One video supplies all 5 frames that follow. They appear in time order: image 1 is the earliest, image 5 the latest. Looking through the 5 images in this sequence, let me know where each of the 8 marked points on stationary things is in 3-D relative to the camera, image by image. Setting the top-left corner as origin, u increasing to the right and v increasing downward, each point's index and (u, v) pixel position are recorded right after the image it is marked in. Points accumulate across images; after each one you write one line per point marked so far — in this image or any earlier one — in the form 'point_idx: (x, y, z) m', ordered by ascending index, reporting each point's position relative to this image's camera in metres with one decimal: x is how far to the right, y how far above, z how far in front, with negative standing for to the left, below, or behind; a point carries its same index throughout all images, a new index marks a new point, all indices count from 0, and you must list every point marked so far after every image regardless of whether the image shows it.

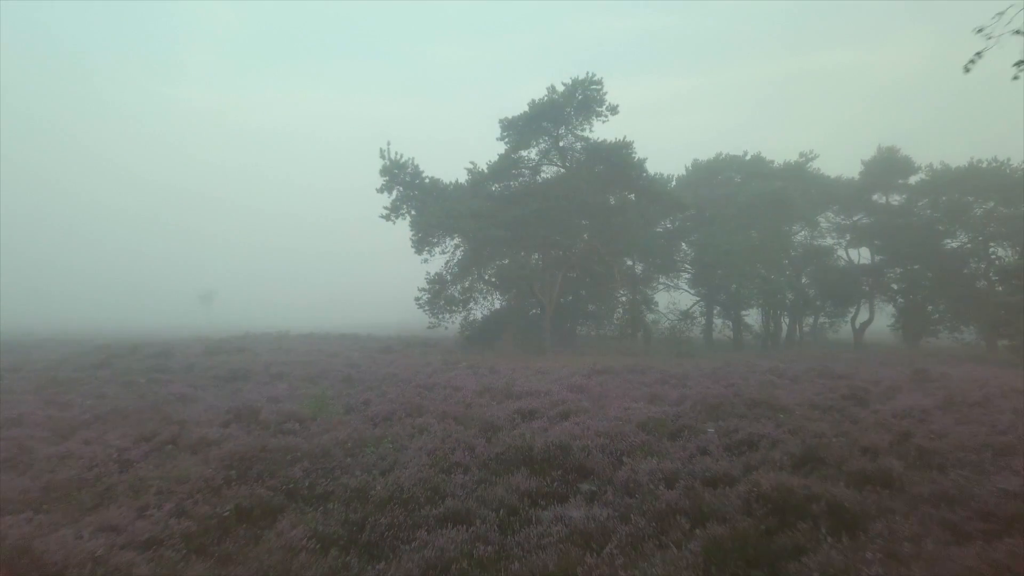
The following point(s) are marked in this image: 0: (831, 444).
0: (+4.7, -2.3, +6.9) m
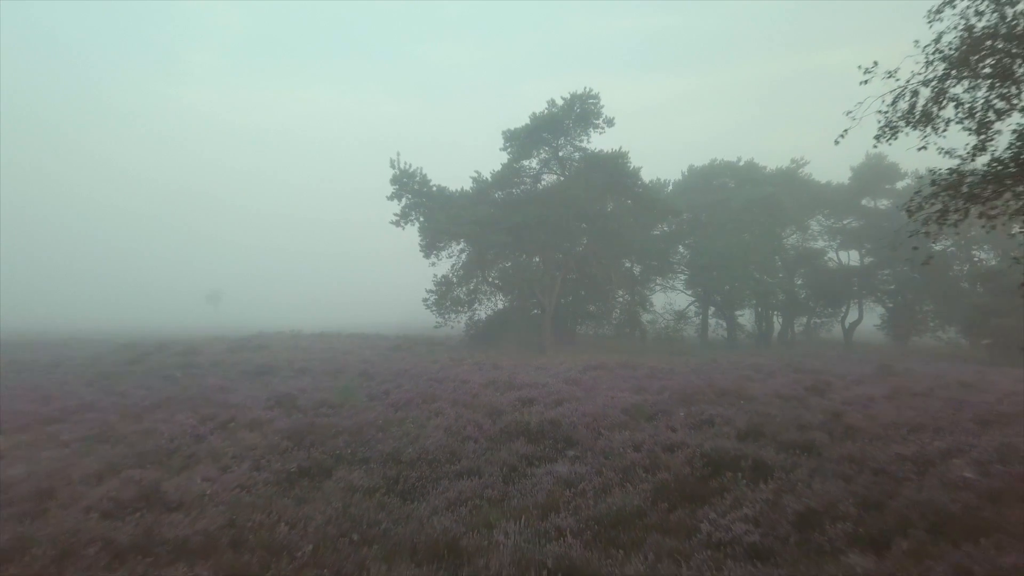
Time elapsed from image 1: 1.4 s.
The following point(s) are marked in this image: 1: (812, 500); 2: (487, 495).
0: (+4.7, -2.4, +8.4) m
1: (+3.3, -2.3, +5.1) m
2: (-0.3, -2.6, +5.8) m
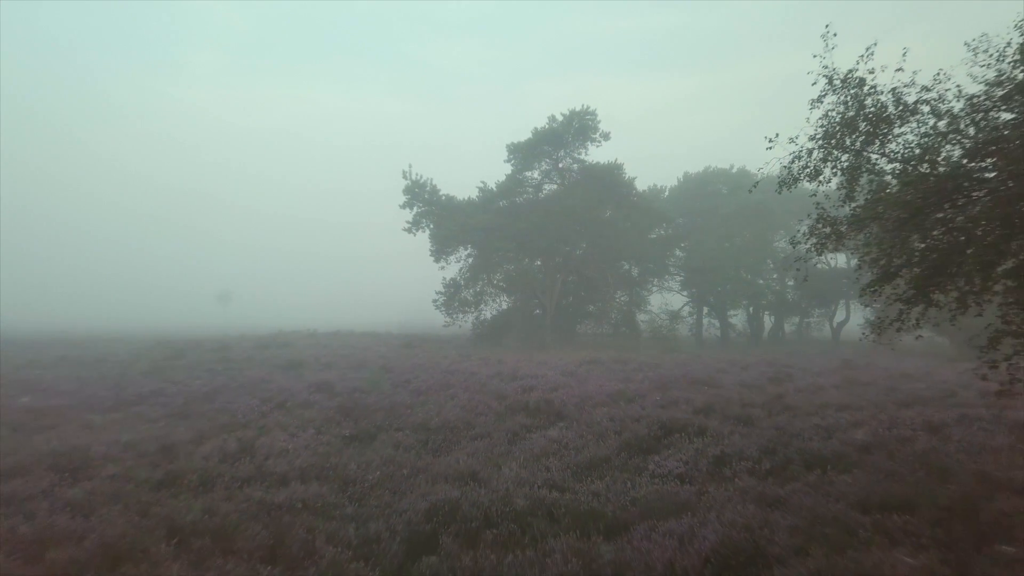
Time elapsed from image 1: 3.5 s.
0: (+4.8, -2.5, +10.4) m
1: (+3.3, -2.4, +7.1) m
2: (-0.3, -2.7, +7.9) m
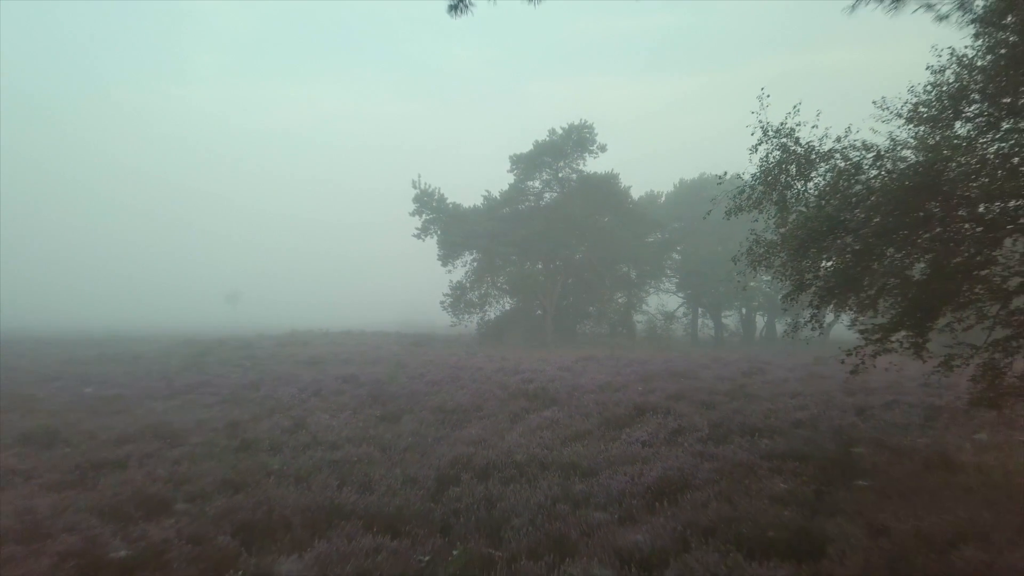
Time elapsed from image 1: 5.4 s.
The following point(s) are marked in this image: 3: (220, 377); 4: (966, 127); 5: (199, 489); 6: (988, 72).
0: (+4.8, -2.7, +12.2) m
1: (+3.3, -2.6, +8.9) m
2: (-0.2, -2.8, +9.7) m
3: (-10.7, -3.2, +17.2) m
4: (+7.4, +2.6, +7.5) m
5: (-4.2, -2.7, +6.3) m
6: (+7.5, +3.4, +7.3) m
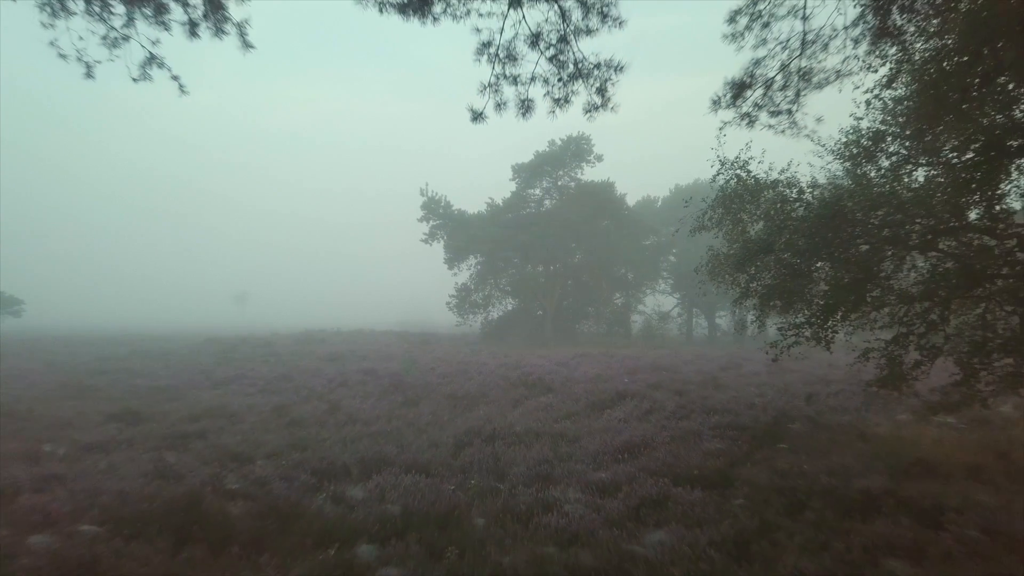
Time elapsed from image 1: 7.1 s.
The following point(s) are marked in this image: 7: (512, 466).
0: (+4.9, -2.8, +14.1) m
1: (+3.4, -2.7, +10.8) m
2: (-0.2, -3.0, +11.6) m
3: (-10.6, -3.4, +19.1) m
4: (+7.4, +2.5, +9.4) m
5: (-4.2, -2.8, +8.2) m
6: (+7.5, +3.3, +9.1) m
7: (0.0, -2.8, +7.3) m
